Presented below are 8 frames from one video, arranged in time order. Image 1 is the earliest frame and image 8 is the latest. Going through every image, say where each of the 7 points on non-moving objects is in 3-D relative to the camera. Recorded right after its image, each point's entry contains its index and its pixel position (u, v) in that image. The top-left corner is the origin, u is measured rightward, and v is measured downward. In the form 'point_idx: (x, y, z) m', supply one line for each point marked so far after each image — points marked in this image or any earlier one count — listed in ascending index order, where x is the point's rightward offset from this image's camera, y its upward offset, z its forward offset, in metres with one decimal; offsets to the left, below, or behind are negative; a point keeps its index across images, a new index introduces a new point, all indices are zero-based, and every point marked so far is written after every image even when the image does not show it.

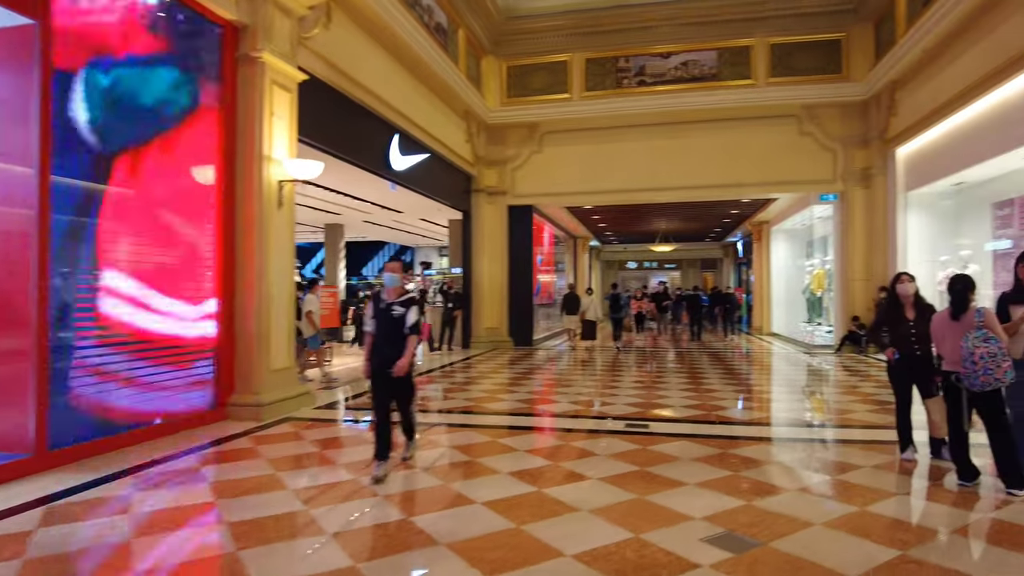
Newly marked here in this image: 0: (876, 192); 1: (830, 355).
0: (+5.6, +1.5, +10.2) m
1: (+5.1, -1.1, +10.6) m
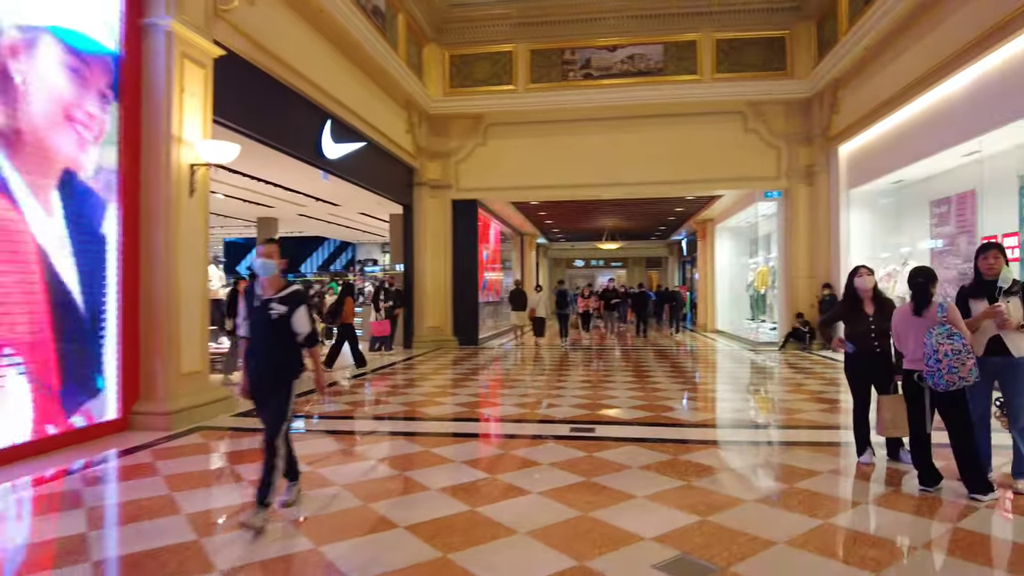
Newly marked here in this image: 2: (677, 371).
0: (+4.7, +1.5, +10.3) m
1: (+4.2, -1.0, +10.6) m
2: (+2.5, -1.3, +10.1) m
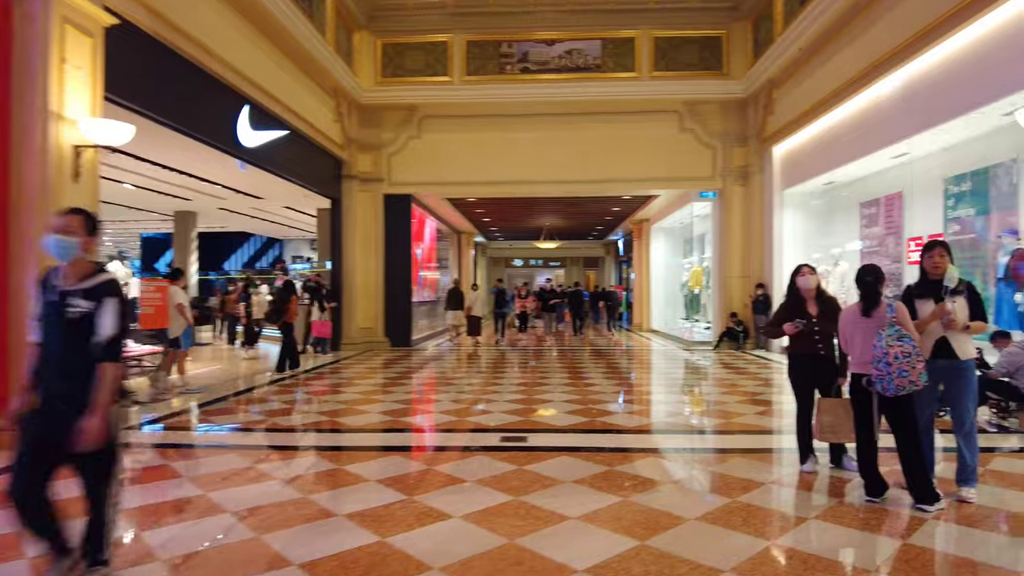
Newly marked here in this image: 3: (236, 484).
0: (+3.7, +1.5, +10.3) m
1: (+3.1, -1.0, +10.7) m
2: (+1.5, -1.2, +10.0) m
3: (-1.3, -0.9, +3.2) m
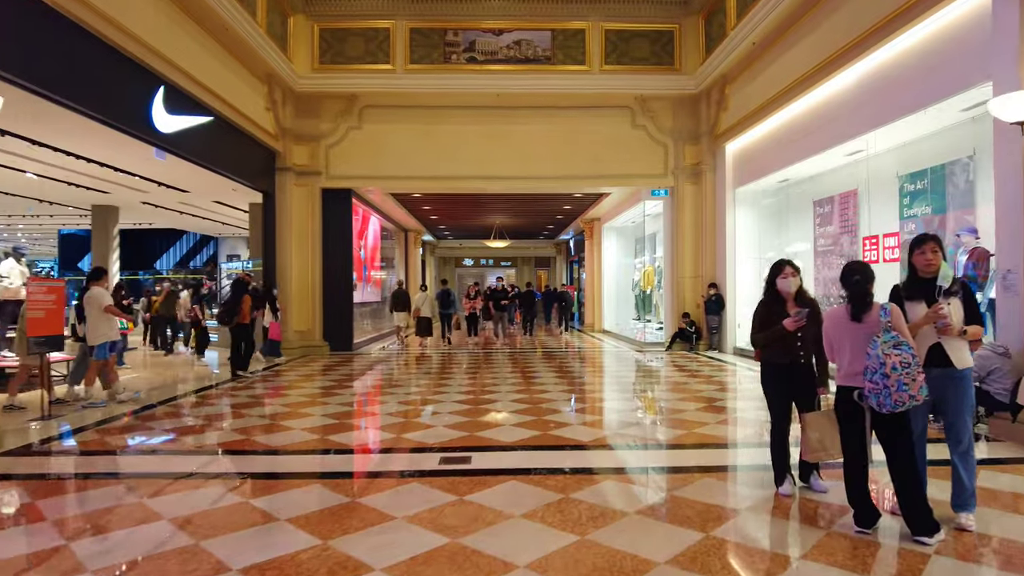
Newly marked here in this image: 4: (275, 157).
0: (+2.9, +1.5, +10.1) m
1: (+2.3, -1.0, +10.4) m
2: (+0.7, -1.2, +9.6) m
3: (-1.6, -0.9, +2.6) m
4: (-3.5, +1.9, +9.7) m
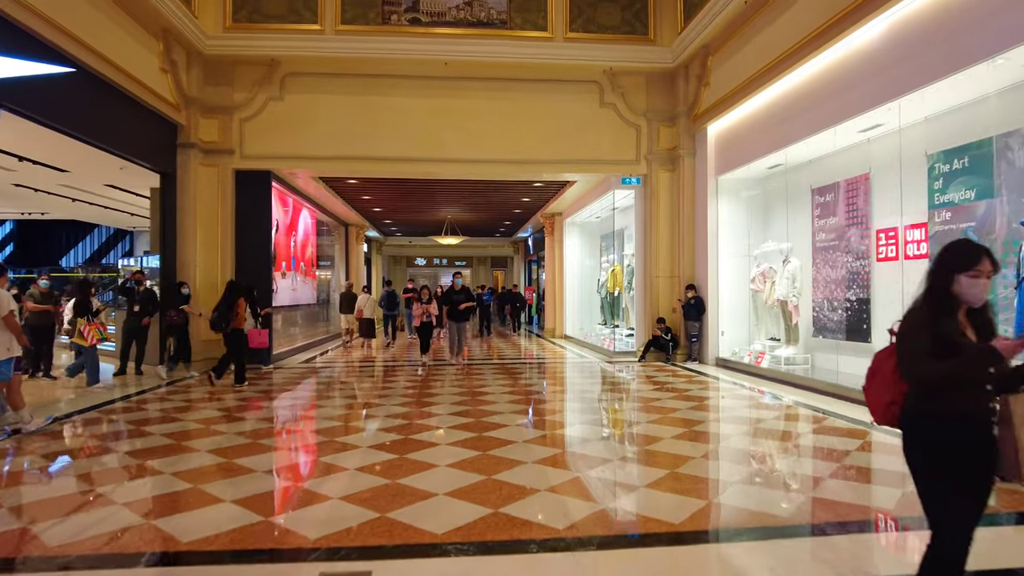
0: (+2.3, +1.5, +8.9) m
1: (+1.6, -1.0, +9.1) m
2: (+0.1, -1.3, +8.3) m
3: (-1.7, -0.9, +1.1) m
4: (-4.1, +1.9, +8.1) m
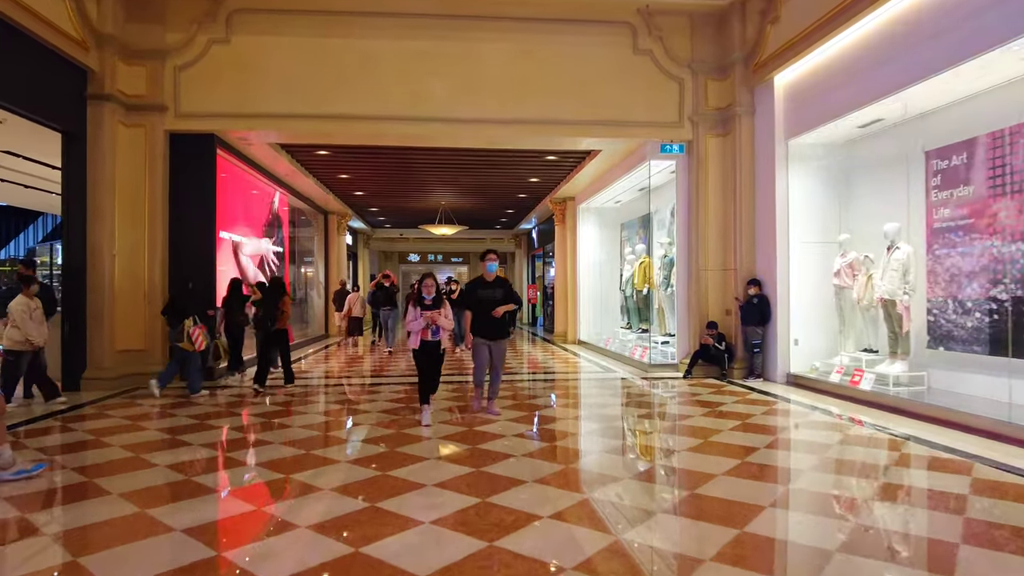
0: (+2.4, +1.5, +7.1) m
1: (+1.7, -1.0, +7.3) m
2: (+0.2, -1.2, +6.4) m
3: (-1.6, -0.9, -0.7) m
4: (-4.0, +1.9, +6.2) m
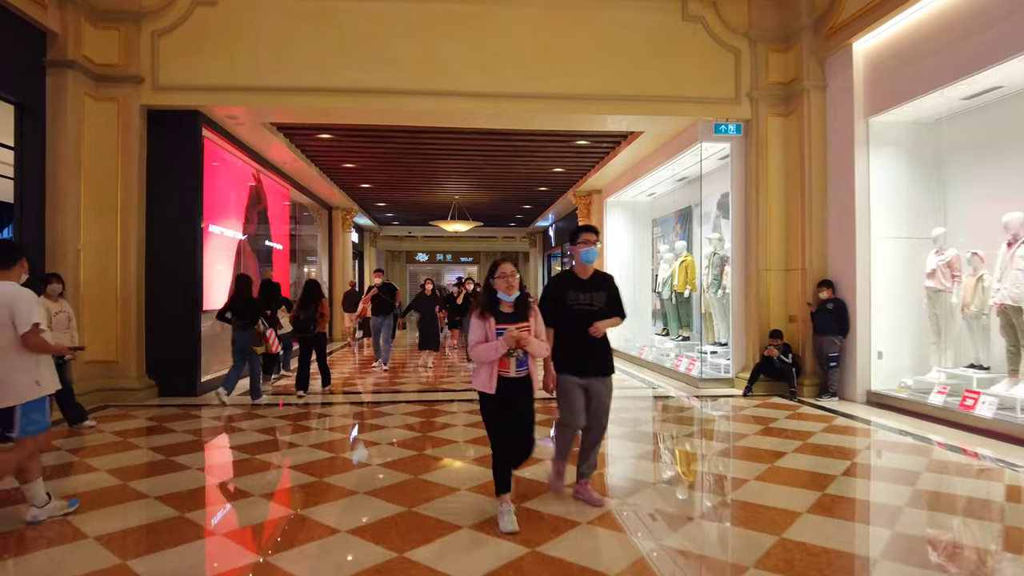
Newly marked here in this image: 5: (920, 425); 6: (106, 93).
0: (+2.6, +1.5, +6.1) m
1: (+2.0, -1.0, +6.3) m
2: (+0.5, -1.2, +5.4) m
3: (-1.4, -0.9, -1.7) m
4: (-3.7, +1.9, +5.3) m
5: (+2.9, -1.0, +4.8) m
6: (-3.4, +1.7, +5.7) m
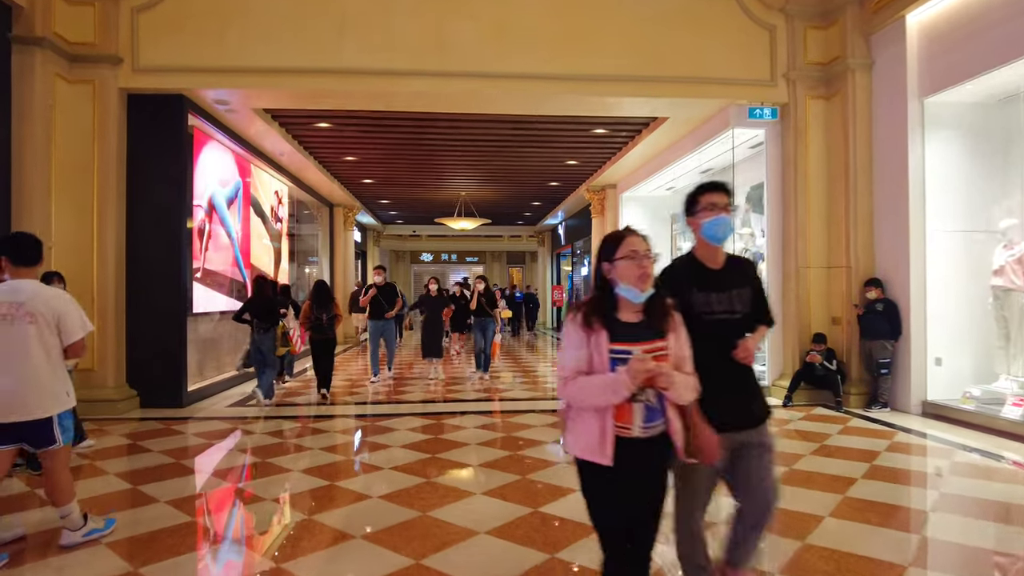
0: (+2.8, +1.5, +5.5) m
1: (+2.1, -1.0, +5.8) m
2: (+0.6, -1.2, +4.9) m
3: (-1.3, -0.9, -2.2) m
4: (-3.6, +1.9, +4.8) m
5: (+3.0, -1.0, +4.2) m
6: (-3.3, +1.6, +5.1) m
